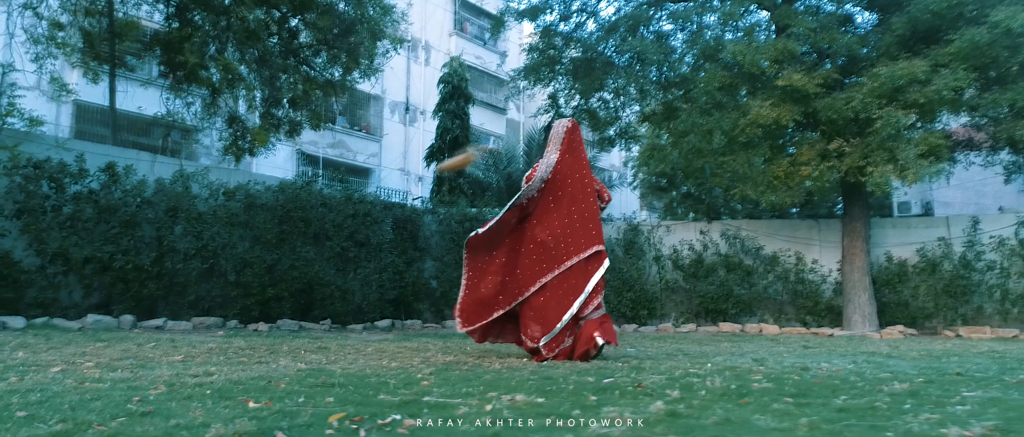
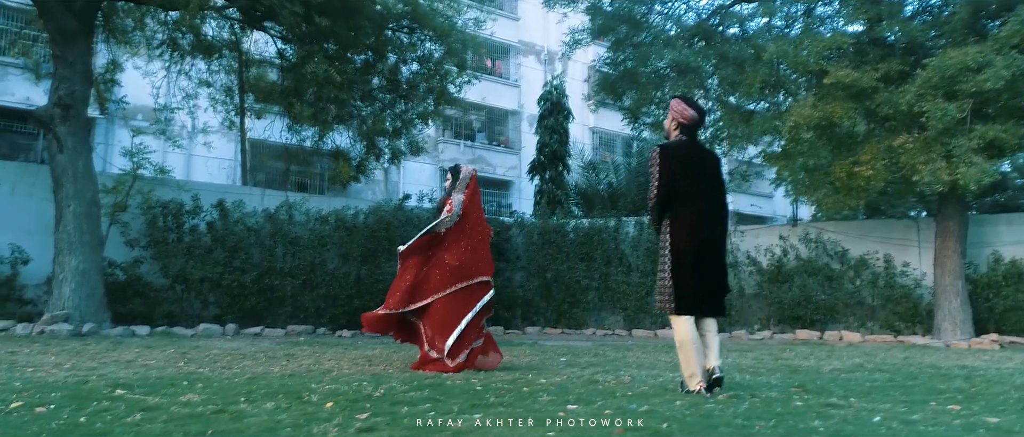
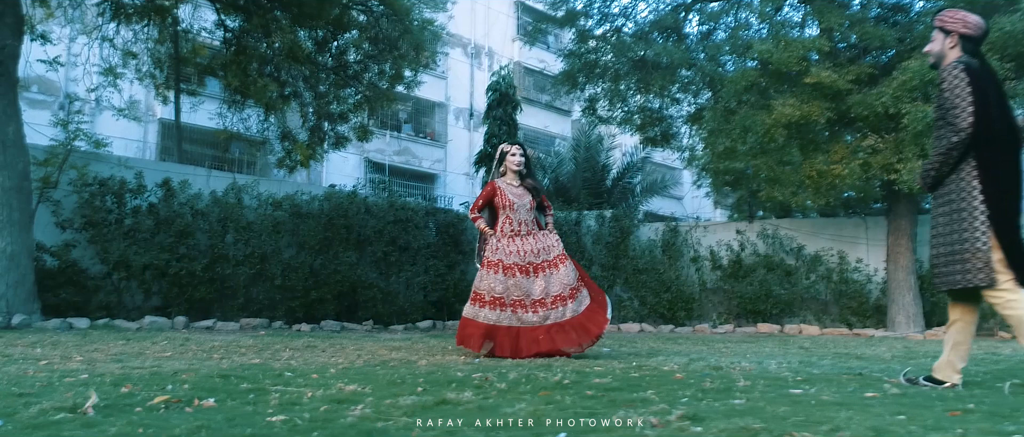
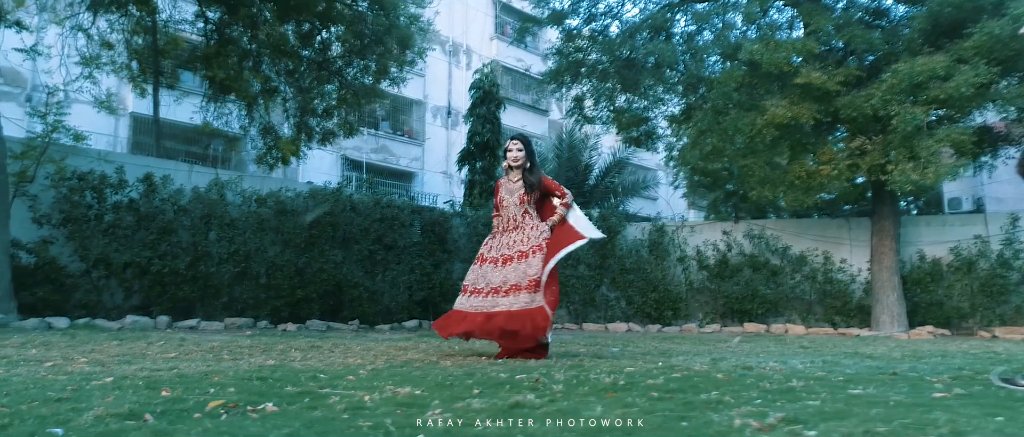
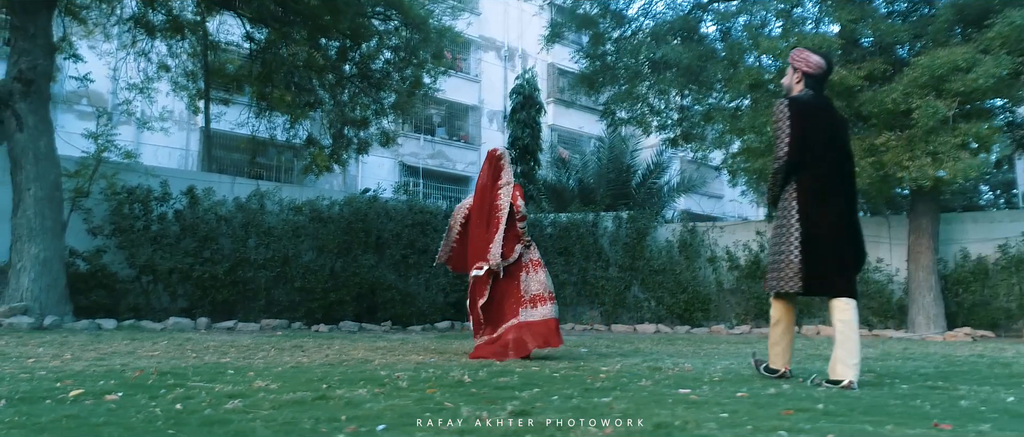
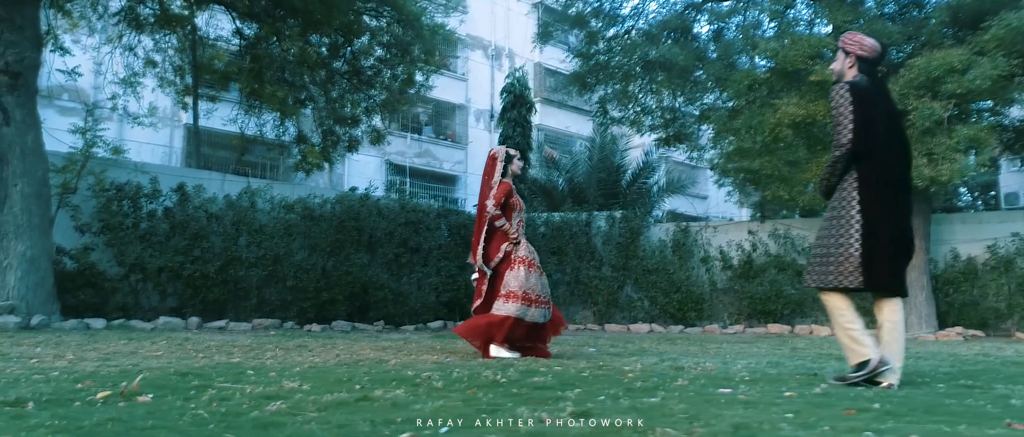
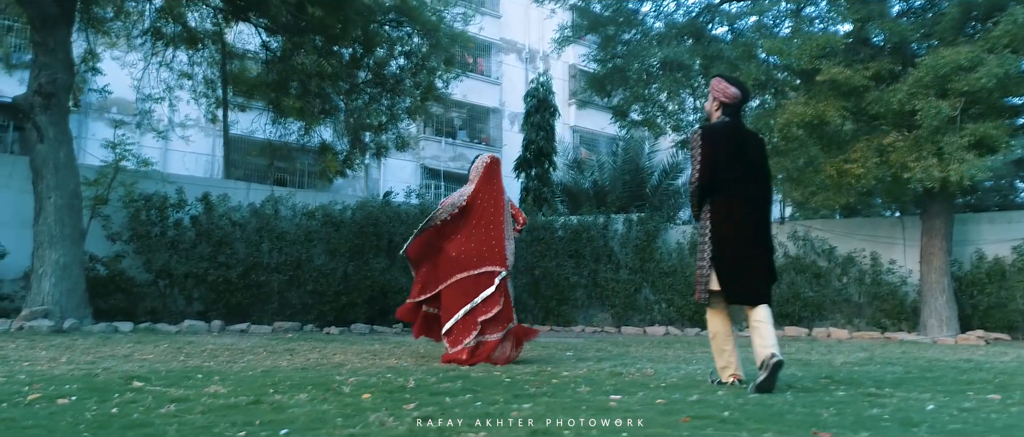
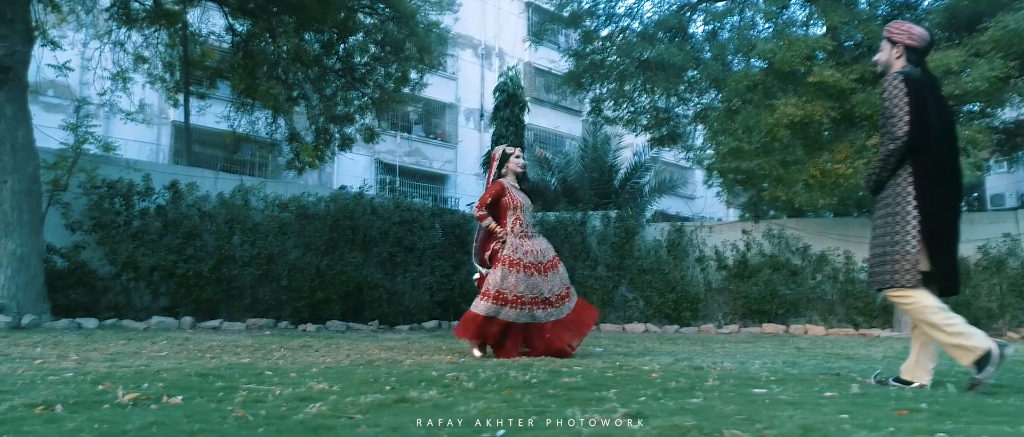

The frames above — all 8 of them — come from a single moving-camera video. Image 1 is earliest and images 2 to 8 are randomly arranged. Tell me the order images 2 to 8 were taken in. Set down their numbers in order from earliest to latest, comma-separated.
4, 3, 8, 6, 5, 7, 2
